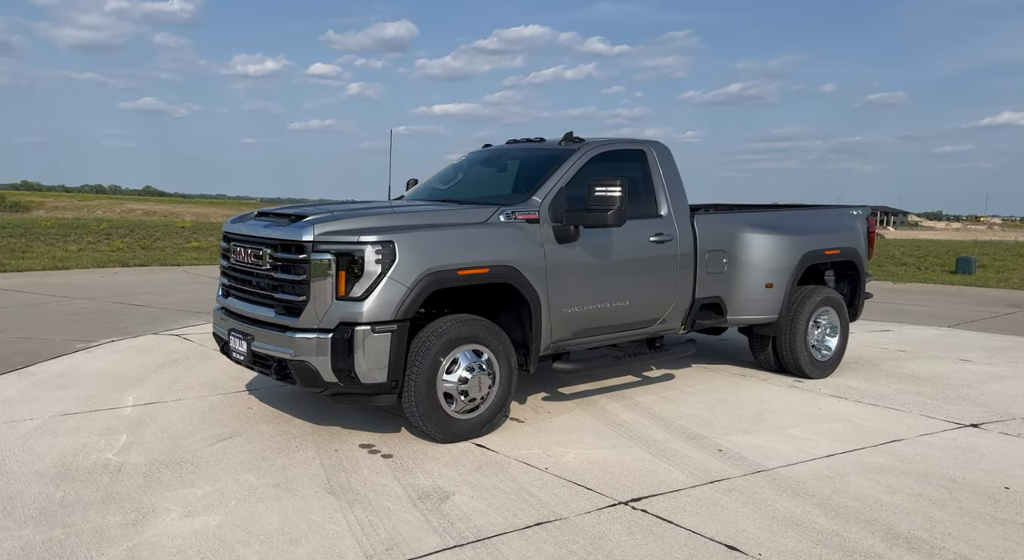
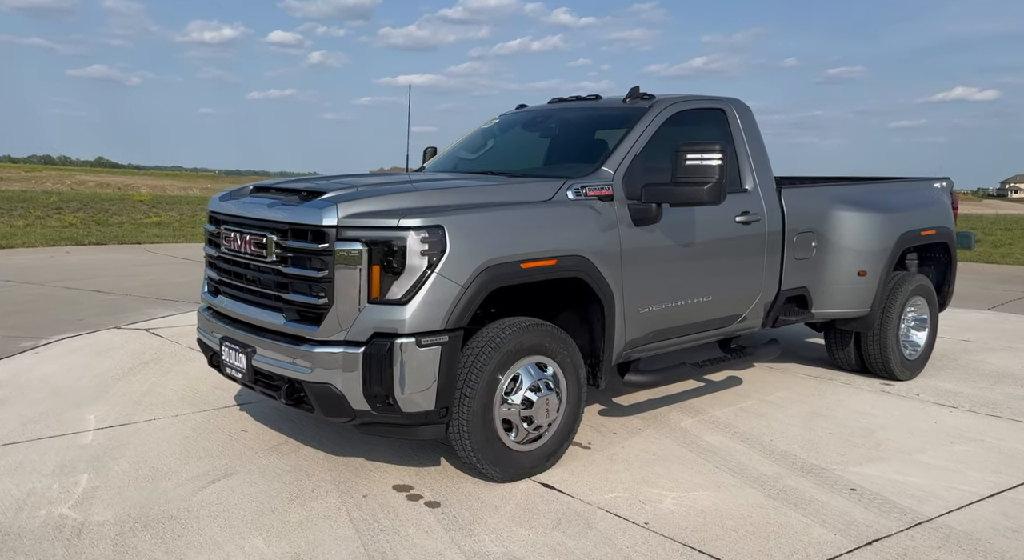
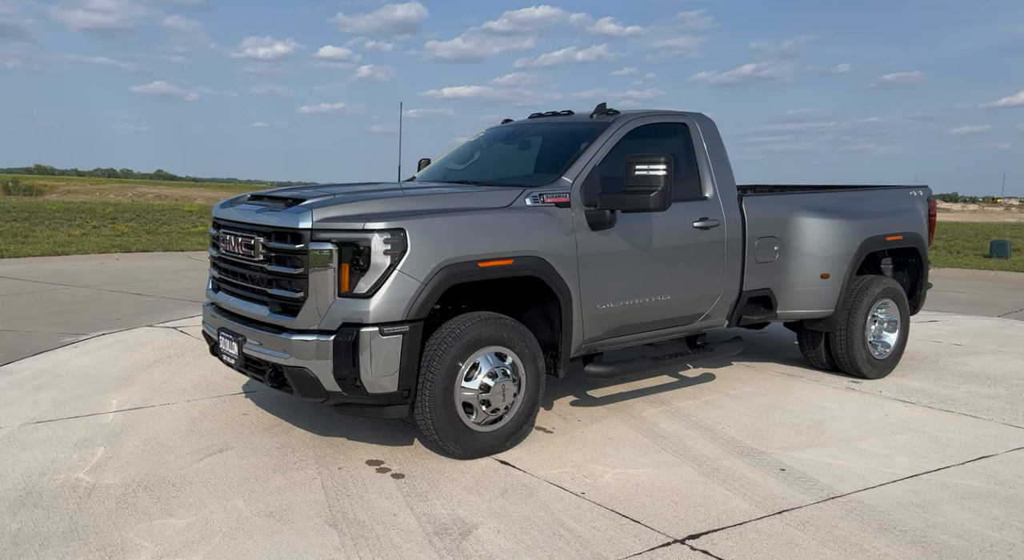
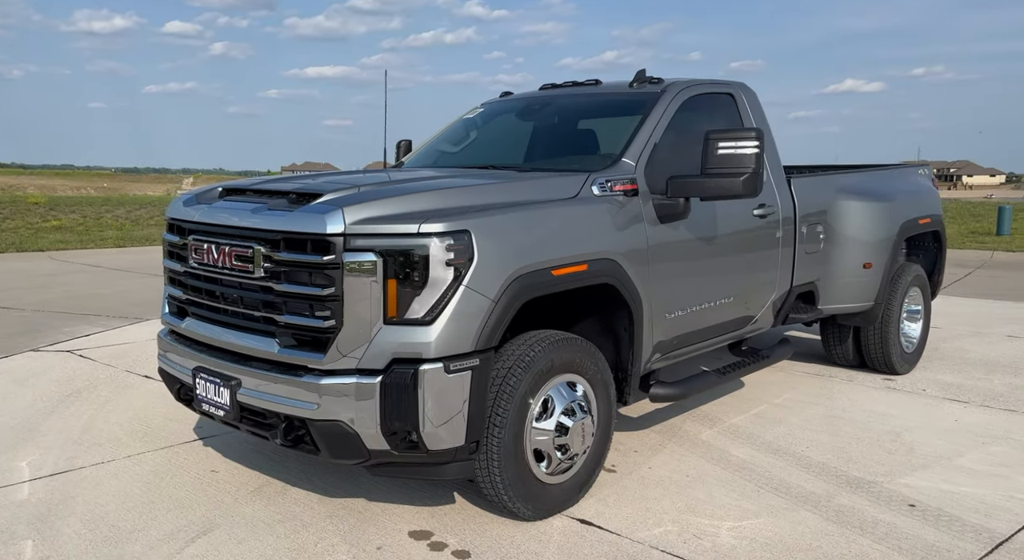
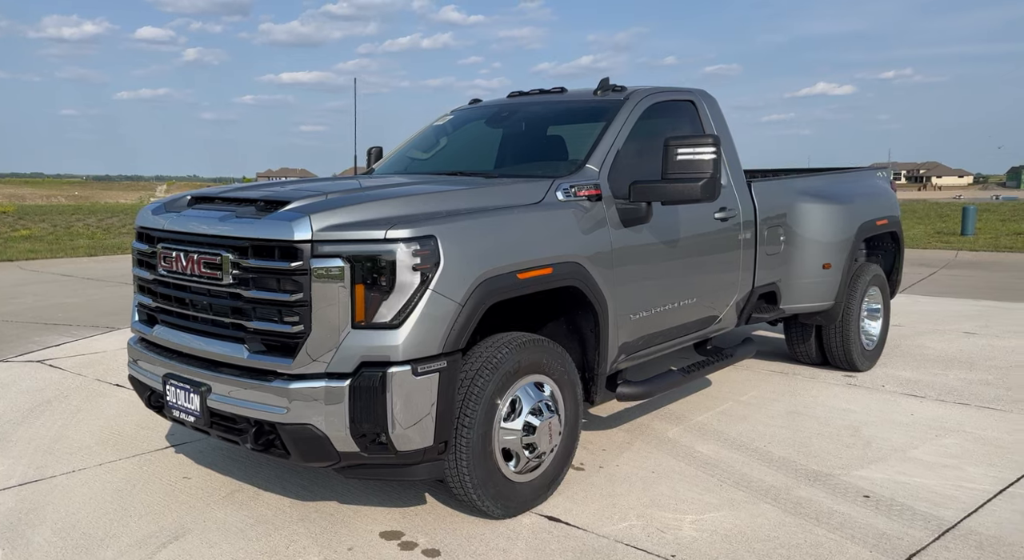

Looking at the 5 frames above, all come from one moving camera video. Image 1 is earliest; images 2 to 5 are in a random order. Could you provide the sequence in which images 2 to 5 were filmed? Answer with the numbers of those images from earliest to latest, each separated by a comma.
3, 2, 4, 5
